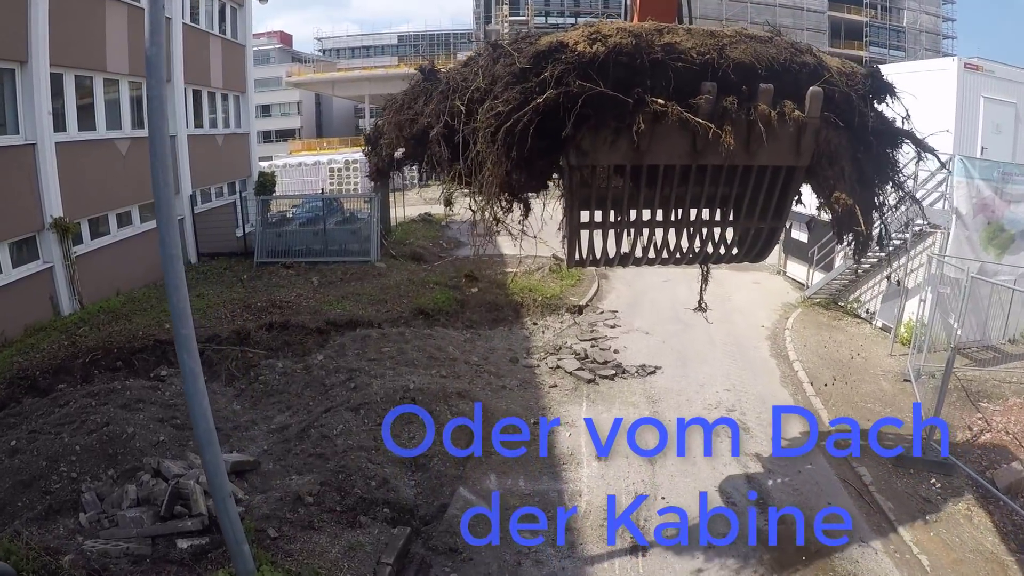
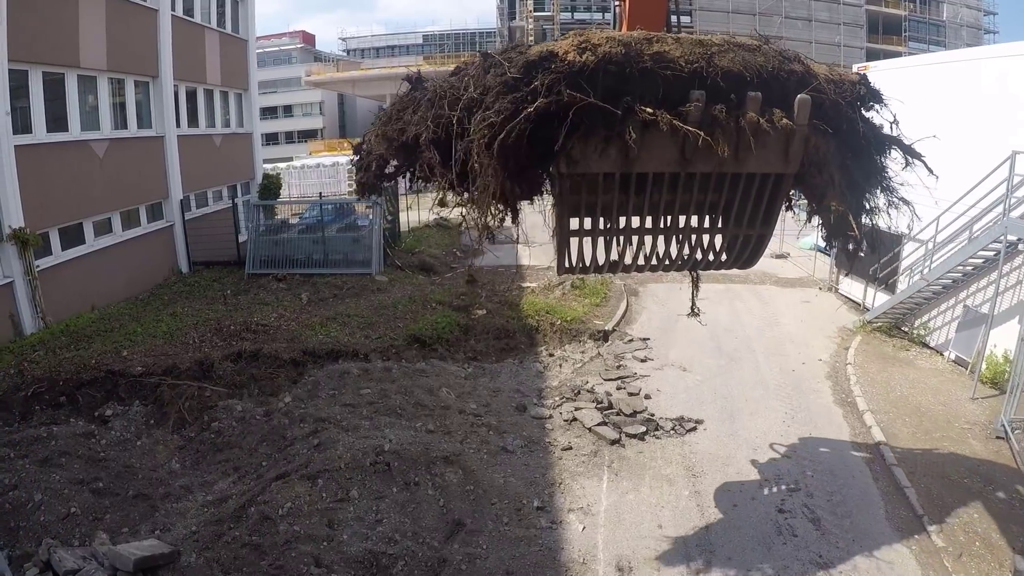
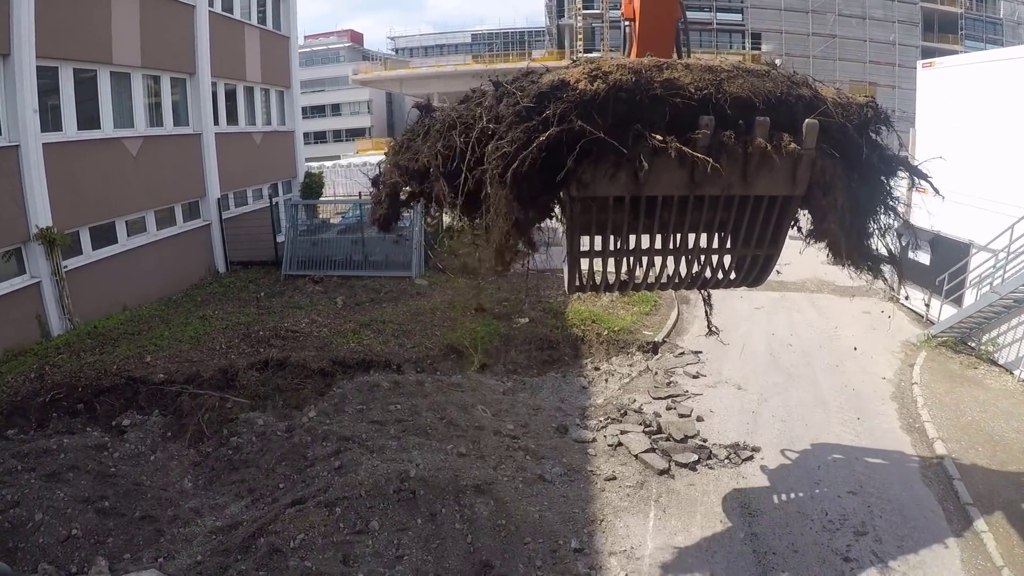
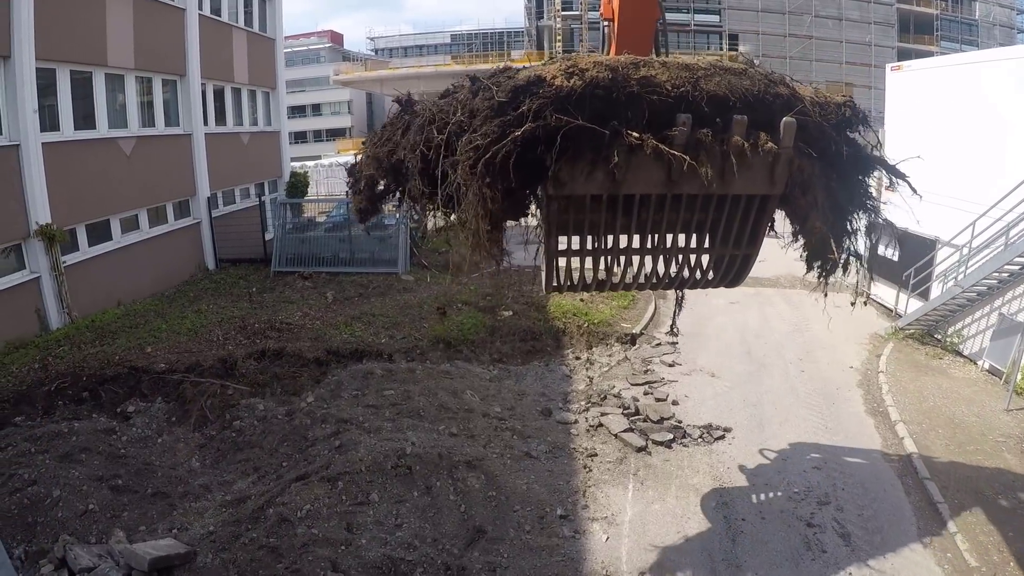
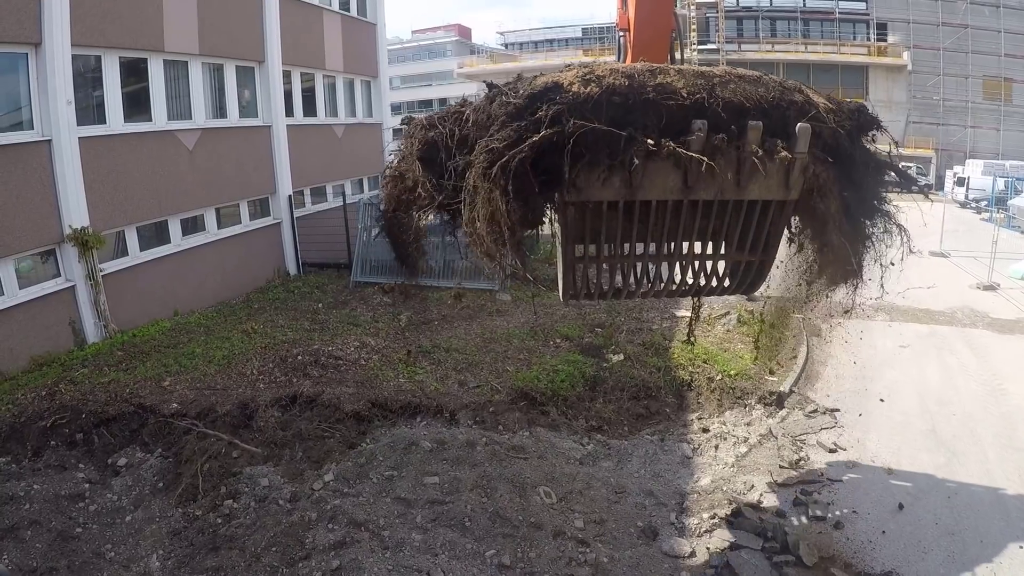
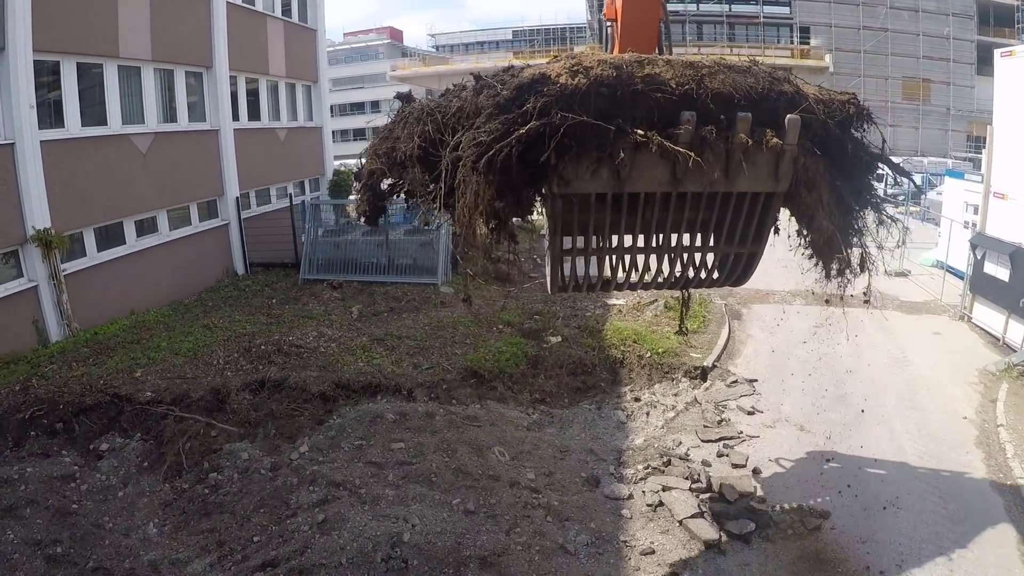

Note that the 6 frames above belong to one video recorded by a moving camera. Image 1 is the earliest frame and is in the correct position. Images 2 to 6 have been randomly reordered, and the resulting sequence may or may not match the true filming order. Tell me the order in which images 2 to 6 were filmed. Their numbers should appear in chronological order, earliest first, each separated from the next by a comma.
2, 4, 3, 6, 5
